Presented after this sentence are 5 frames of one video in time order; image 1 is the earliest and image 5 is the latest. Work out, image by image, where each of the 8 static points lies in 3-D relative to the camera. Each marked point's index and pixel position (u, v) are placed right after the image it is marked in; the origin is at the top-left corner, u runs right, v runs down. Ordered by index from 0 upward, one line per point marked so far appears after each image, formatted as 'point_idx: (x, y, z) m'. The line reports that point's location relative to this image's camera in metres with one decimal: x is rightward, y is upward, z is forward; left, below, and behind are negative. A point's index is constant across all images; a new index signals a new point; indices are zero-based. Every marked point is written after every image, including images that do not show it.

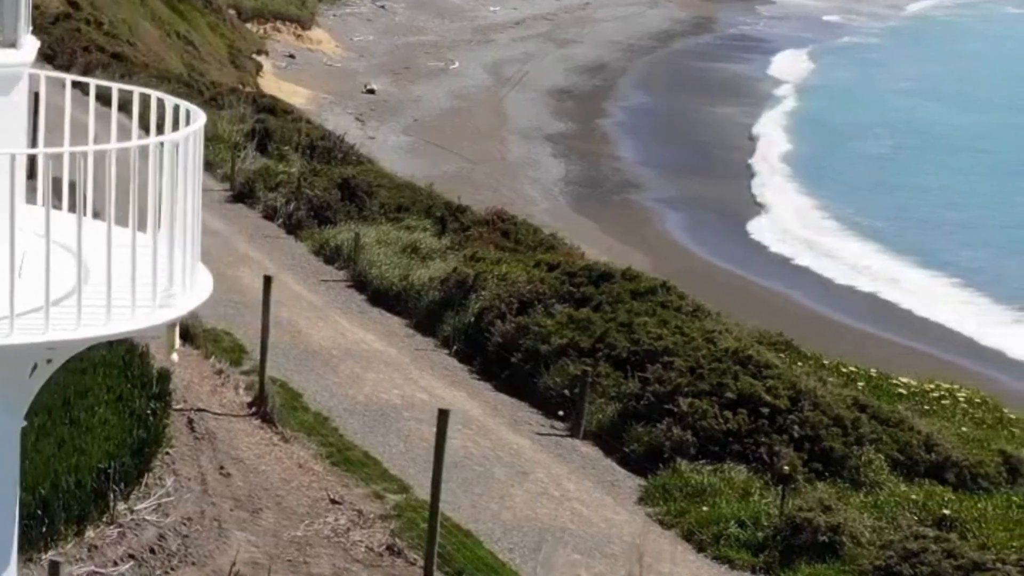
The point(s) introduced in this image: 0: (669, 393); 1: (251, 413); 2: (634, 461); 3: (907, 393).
0: (+1.7, -1.2, +15.6) m
1: (-2.9, -1.4, +15.3) m
2: (+1.3, -1.9, +15.2) m
3: (+4.9, -1.3, +17.4) m
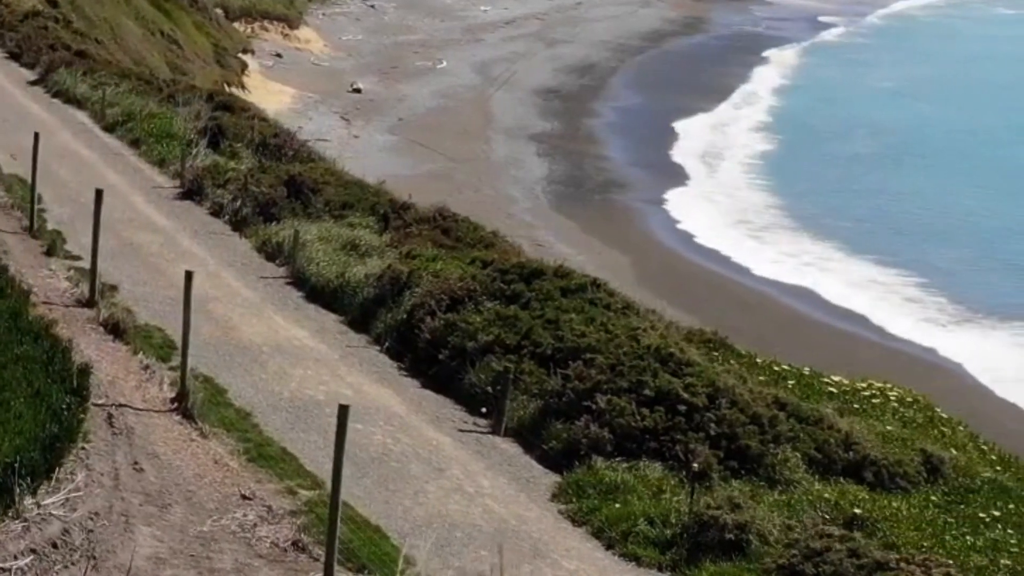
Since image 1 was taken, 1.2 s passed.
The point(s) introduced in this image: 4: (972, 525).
0: (+0.8, -1.2, +15.6) m
1: (-3.8, -1.3, +15.3) m
2: (+0.4, -1.9, +15.1) m
3: (+4.1, -1.3, +17.3) m
4: (+4.8, -2.5, +14.2) m
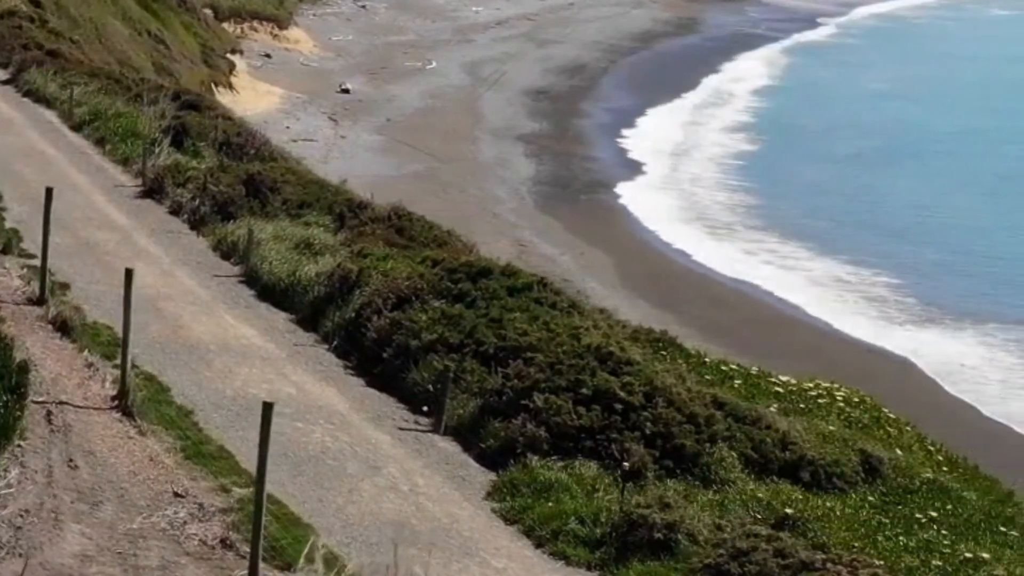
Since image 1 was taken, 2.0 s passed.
0: (+0.2, -1.1, +15.5) m
1: (-4.5, -1.3, +15.3) m
2: (-0.3, -1.9, +15.1) m
3: (+3.4, -1.3, +17.2) m
4: (+4.1, -2.5, +14.2) m
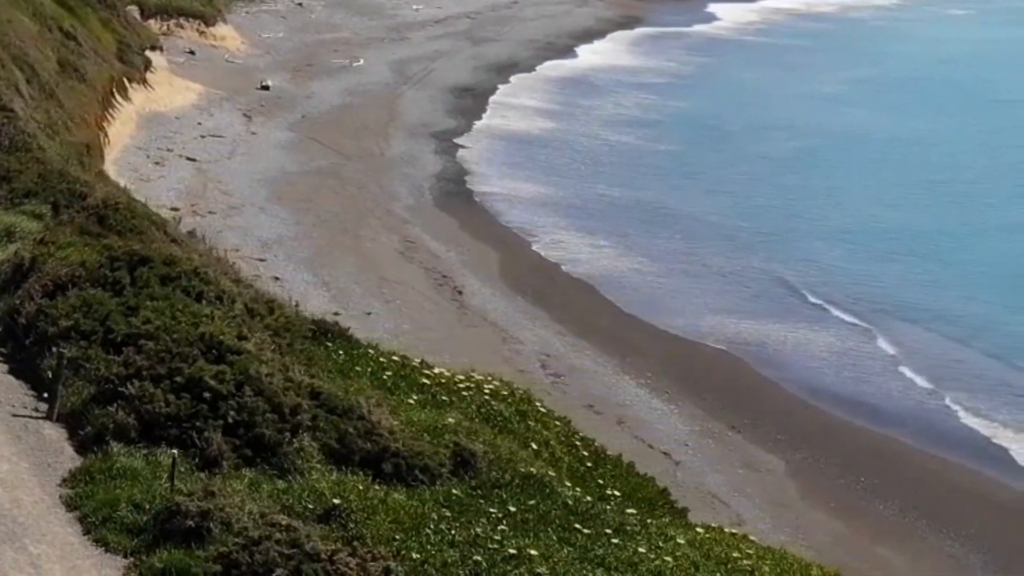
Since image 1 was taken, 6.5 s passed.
0: (-4.3, -1.0, +15.4) m
1: (-8.9, -1.1, +15.4) m
2: (-4.7, -1.7, +15.0) m
3: (-1.0, -1.2, +17.0) m
4: (-0.4, -2.3, +13.9) m
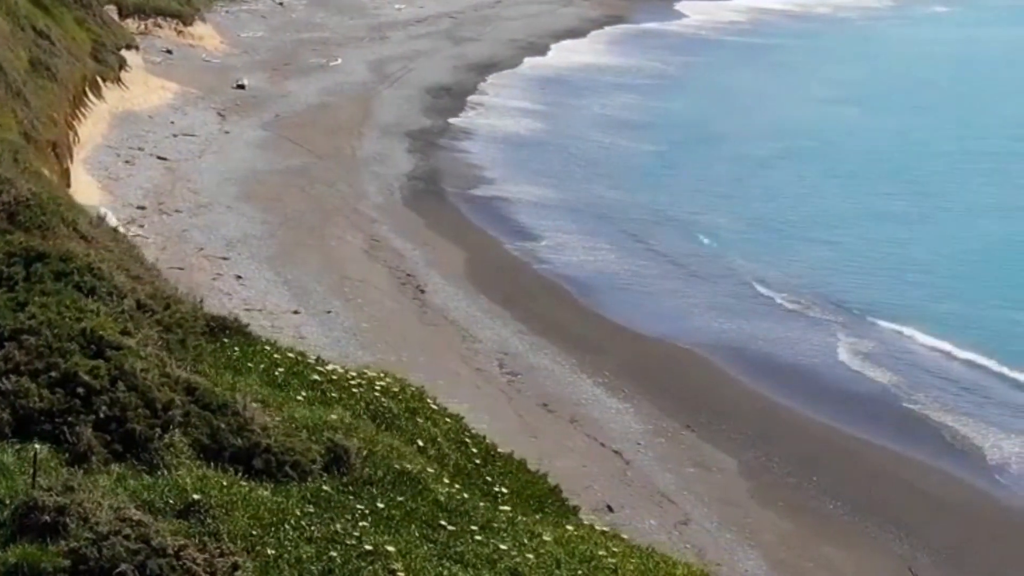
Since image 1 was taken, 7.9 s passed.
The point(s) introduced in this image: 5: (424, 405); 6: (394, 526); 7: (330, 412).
0: (-5.6, -0.9, +15.4) m
1: (-10.2, -1.1, +15.5) m
2: (-6.1, -1.7, +15.0) m
3: (-2.3, -1.1, +16.9) m
4: (-1.8, -2.3, +13.8) m
5: (-1.1, -1.6, +18.3) m
6: (-1.1, -2.4, +13.9) m
7: (-2.0, -1.4, +16.1) m
